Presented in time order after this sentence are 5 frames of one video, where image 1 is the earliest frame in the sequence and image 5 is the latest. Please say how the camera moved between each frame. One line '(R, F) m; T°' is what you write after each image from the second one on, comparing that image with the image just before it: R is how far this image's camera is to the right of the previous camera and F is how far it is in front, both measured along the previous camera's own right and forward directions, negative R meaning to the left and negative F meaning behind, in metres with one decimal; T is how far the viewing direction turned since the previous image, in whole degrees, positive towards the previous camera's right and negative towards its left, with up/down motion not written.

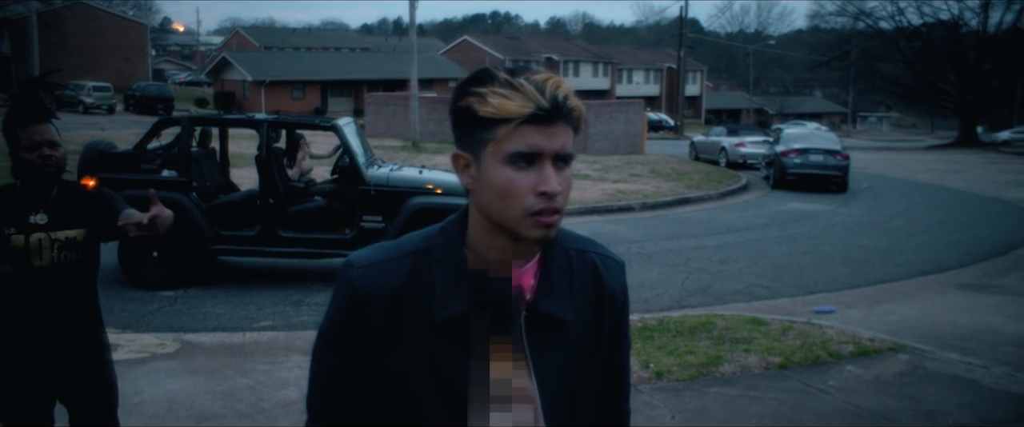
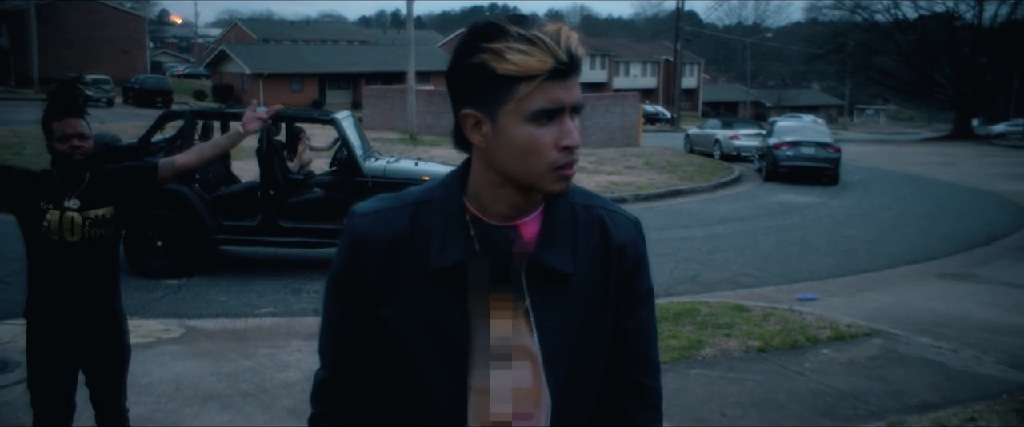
(+0.1, -0.3) m; 0°
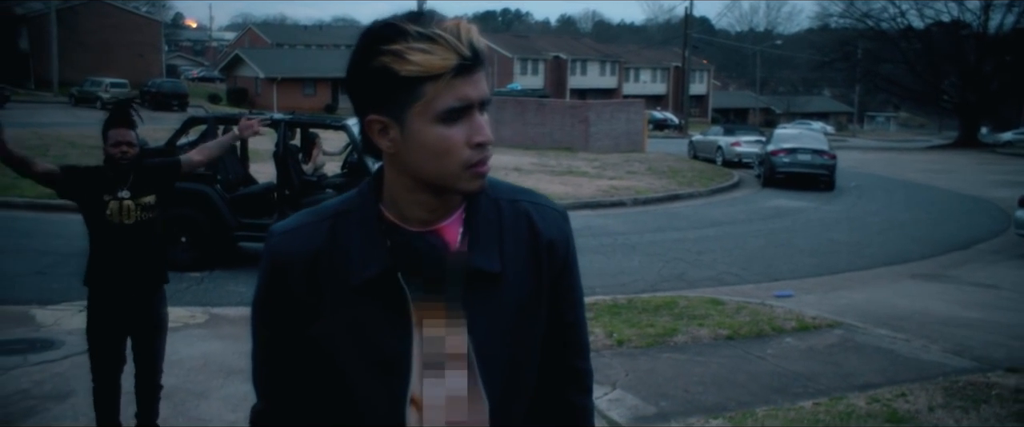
(+0.1, -0.7) m; -1°
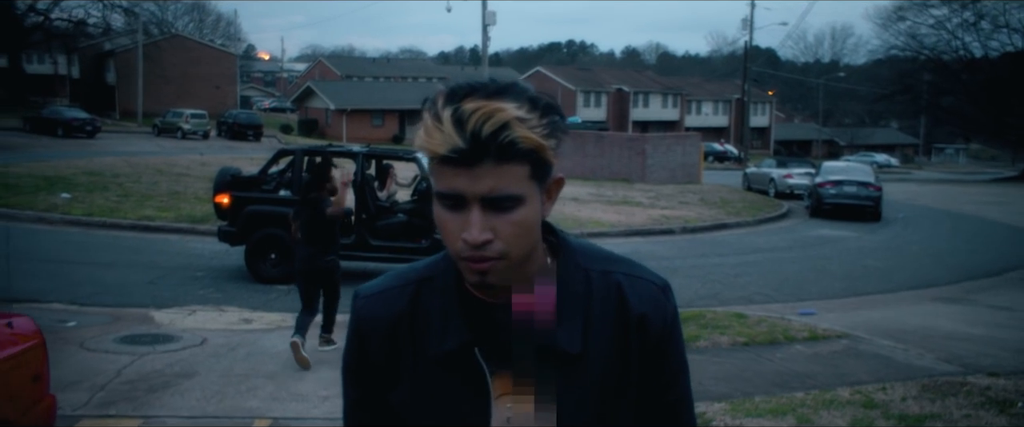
(+0.2, -1.2) m; -4°
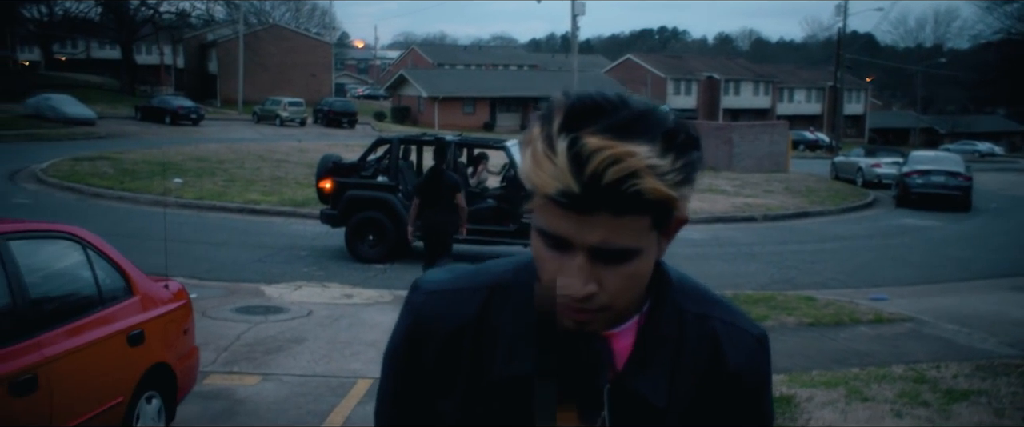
(+0.1, -0.7) m; -5°
